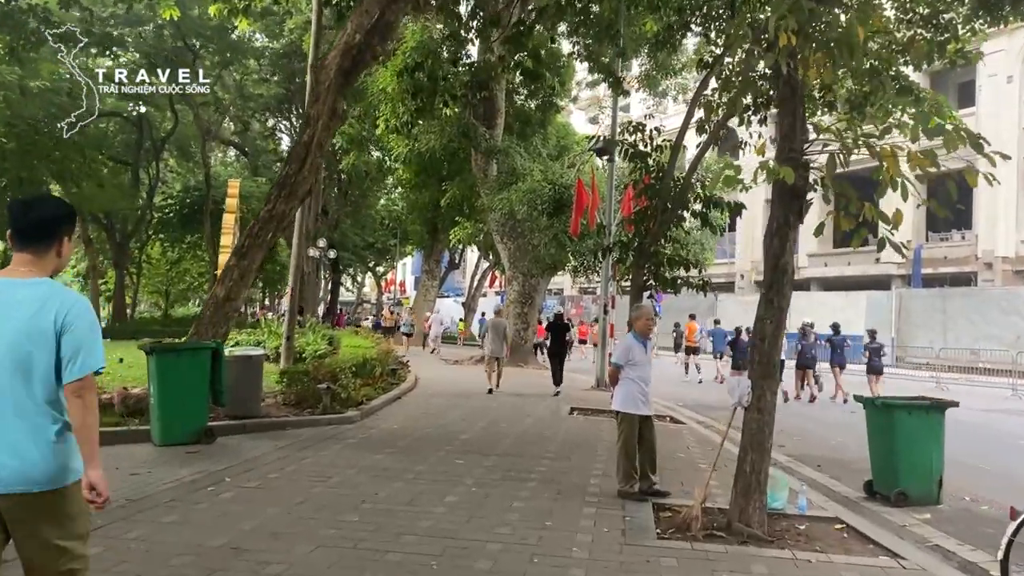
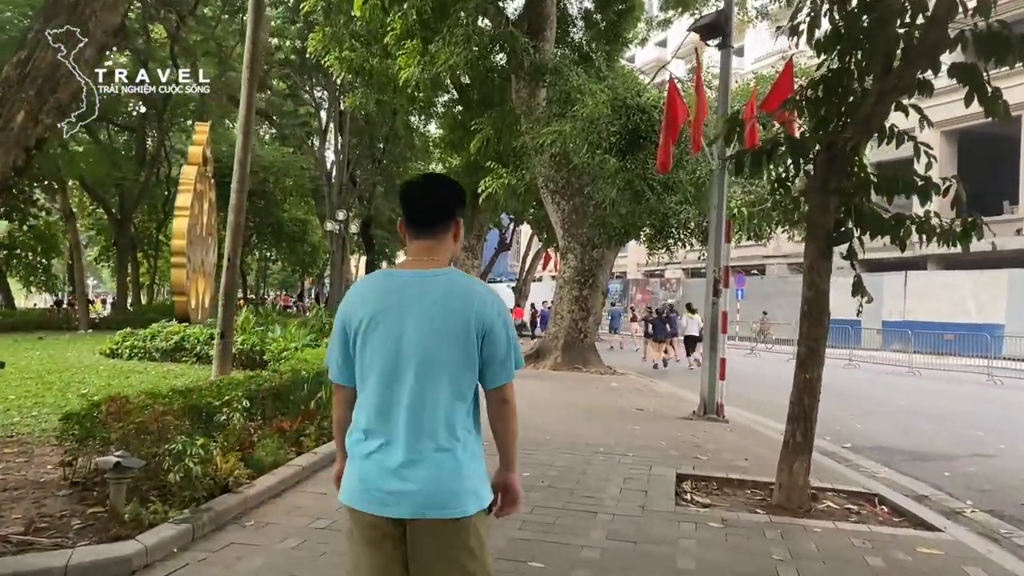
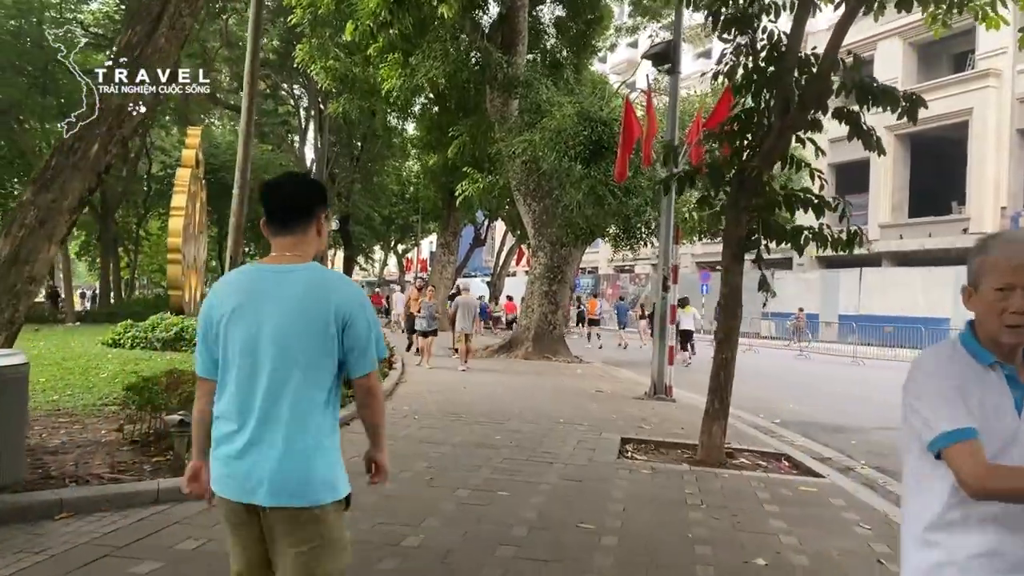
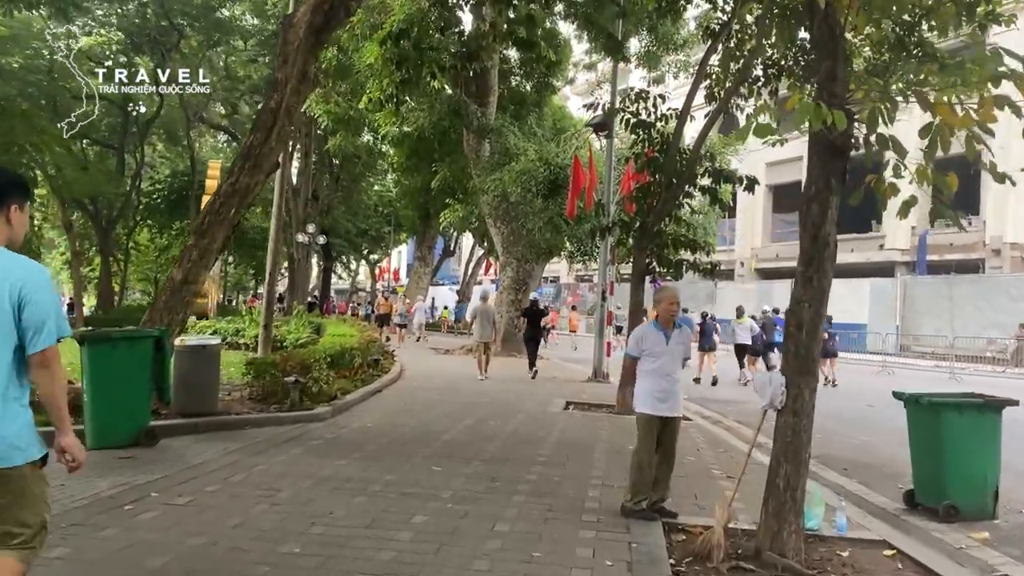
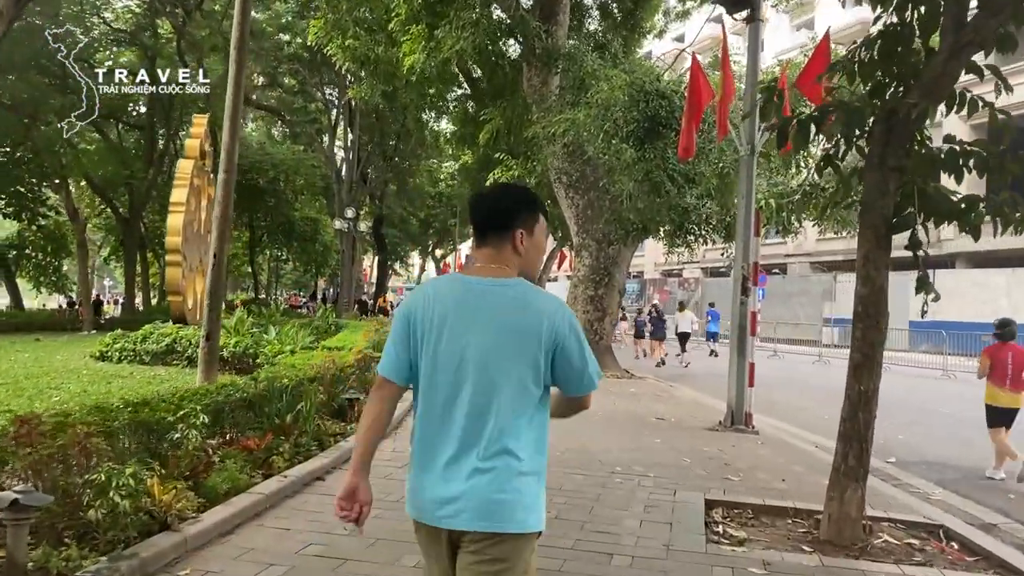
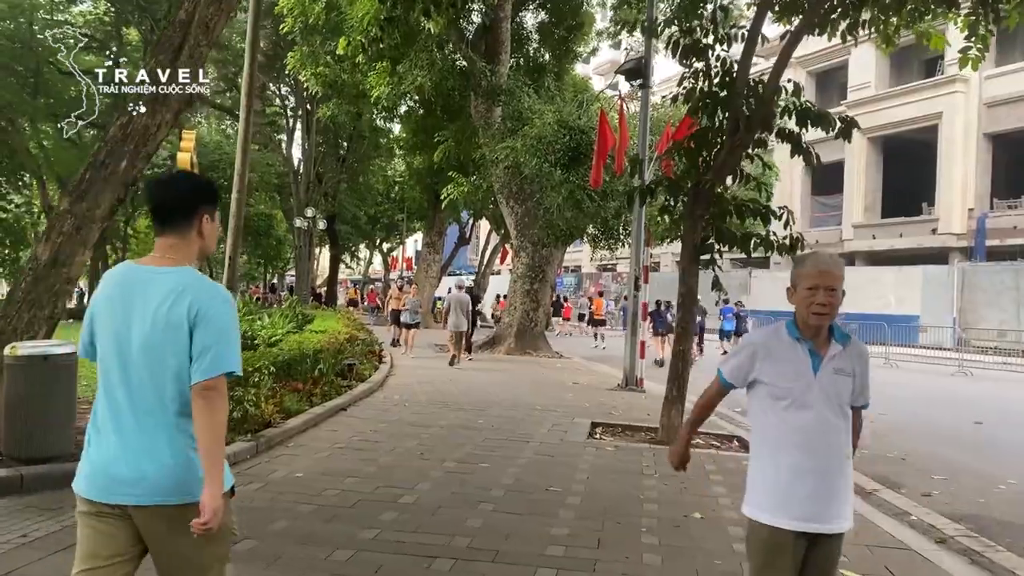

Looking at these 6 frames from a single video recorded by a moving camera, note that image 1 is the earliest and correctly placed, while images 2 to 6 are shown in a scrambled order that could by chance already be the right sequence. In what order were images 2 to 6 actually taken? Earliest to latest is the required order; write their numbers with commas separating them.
4, 6, 3, 2, 5
